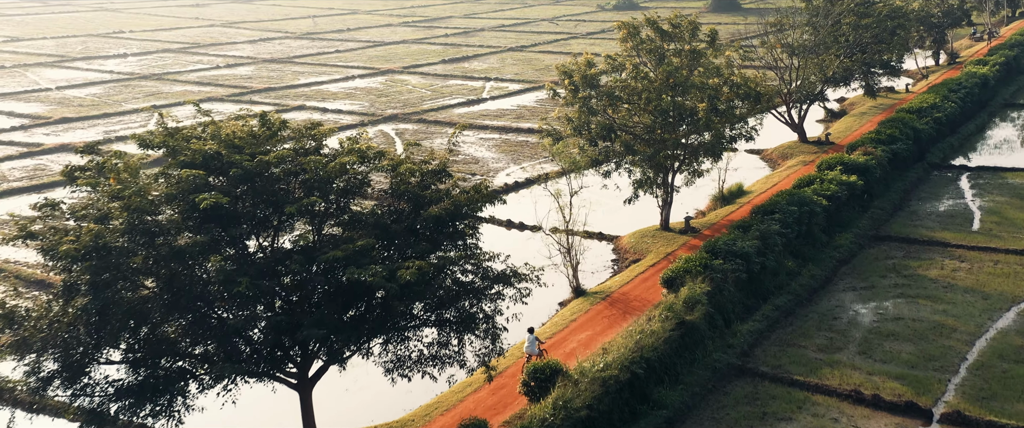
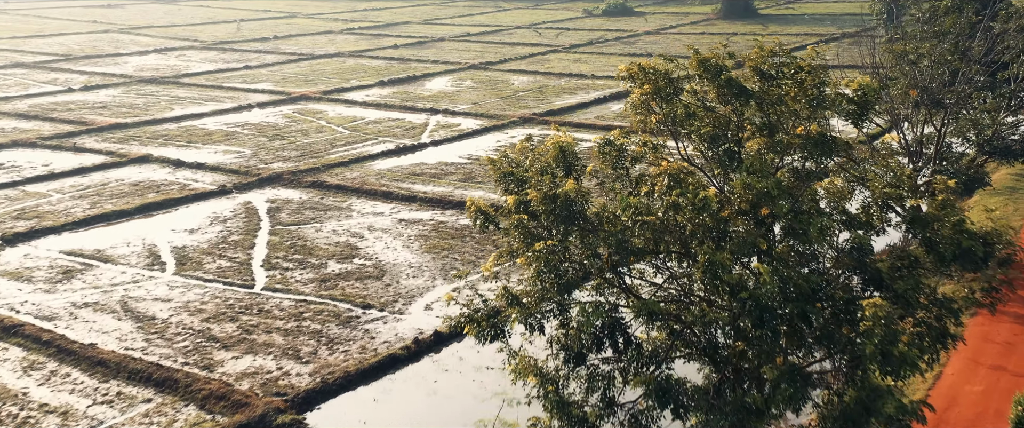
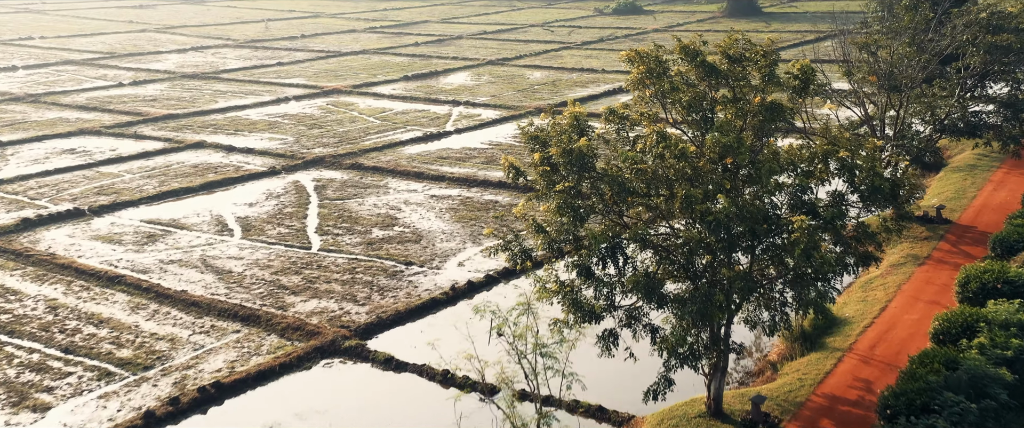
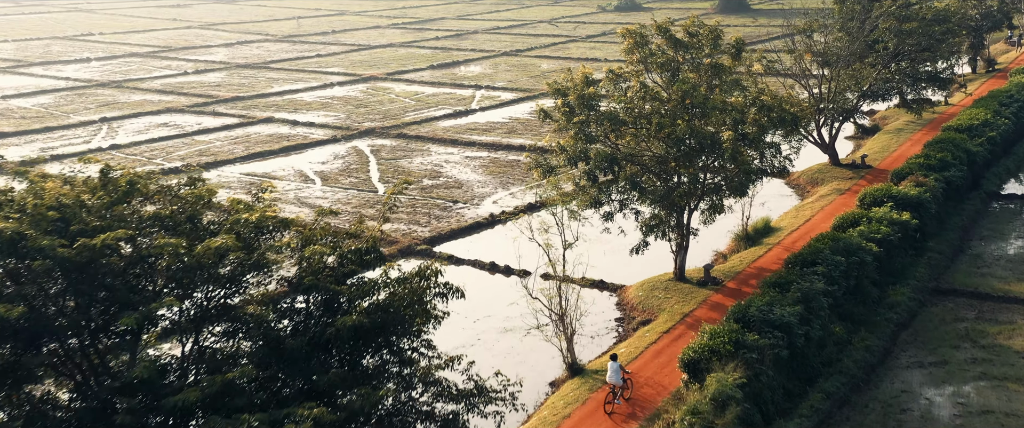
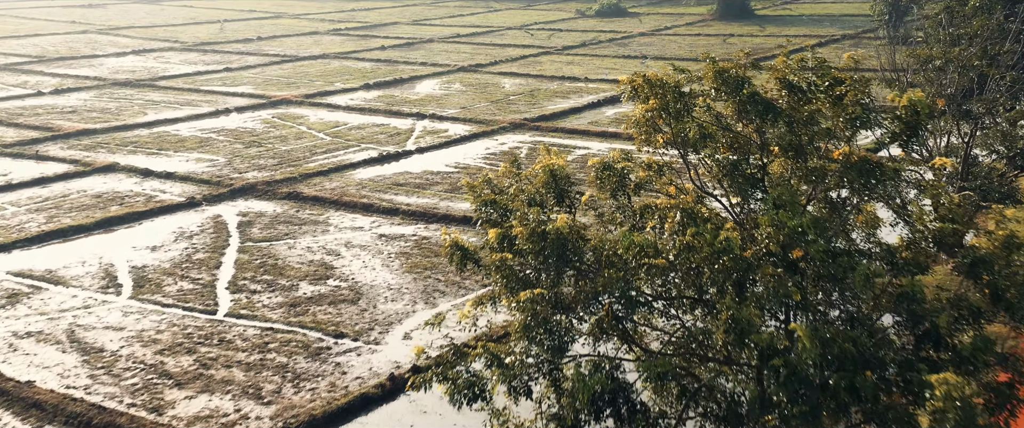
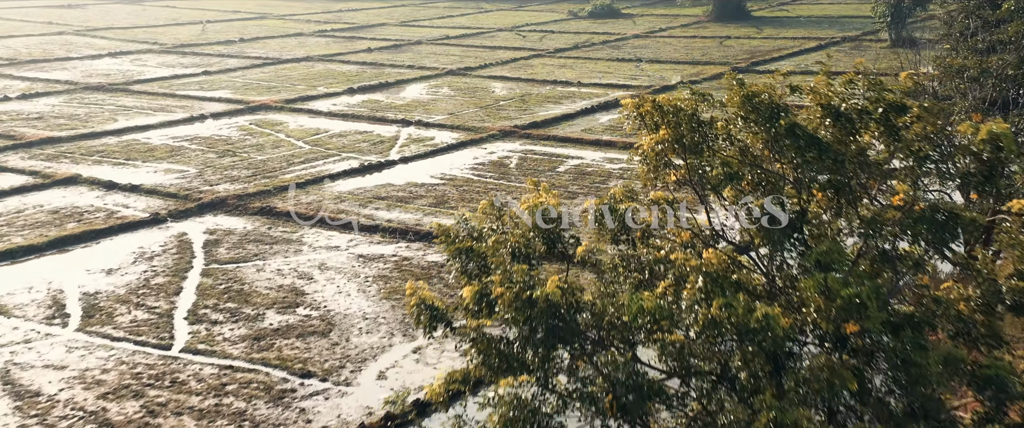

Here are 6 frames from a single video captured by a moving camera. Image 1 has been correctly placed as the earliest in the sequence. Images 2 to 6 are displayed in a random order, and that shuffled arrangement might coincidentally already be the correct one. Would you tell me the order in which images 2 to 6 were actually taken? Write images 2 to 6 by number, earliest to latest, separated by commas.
4, 3, 2, 5, 6
